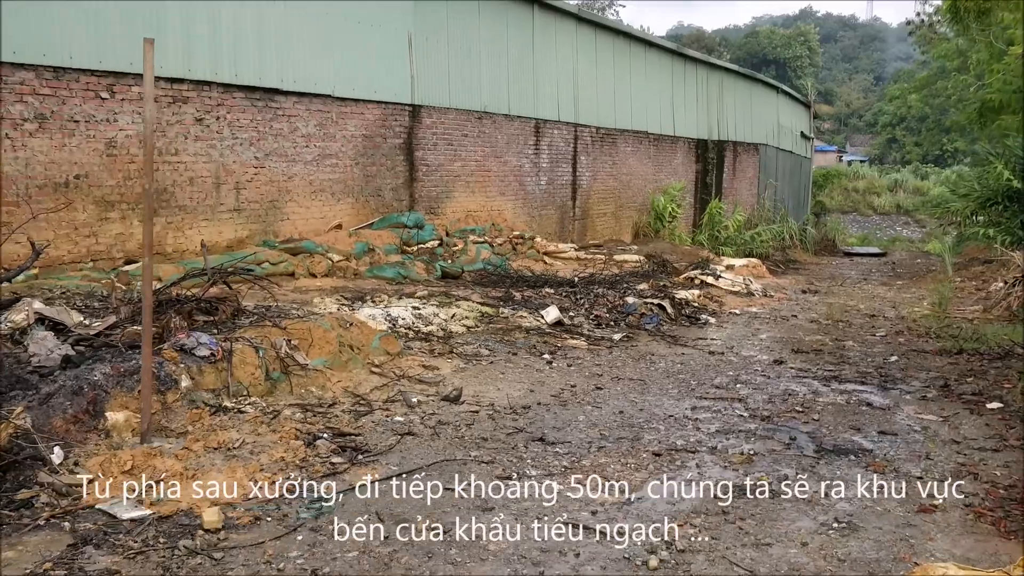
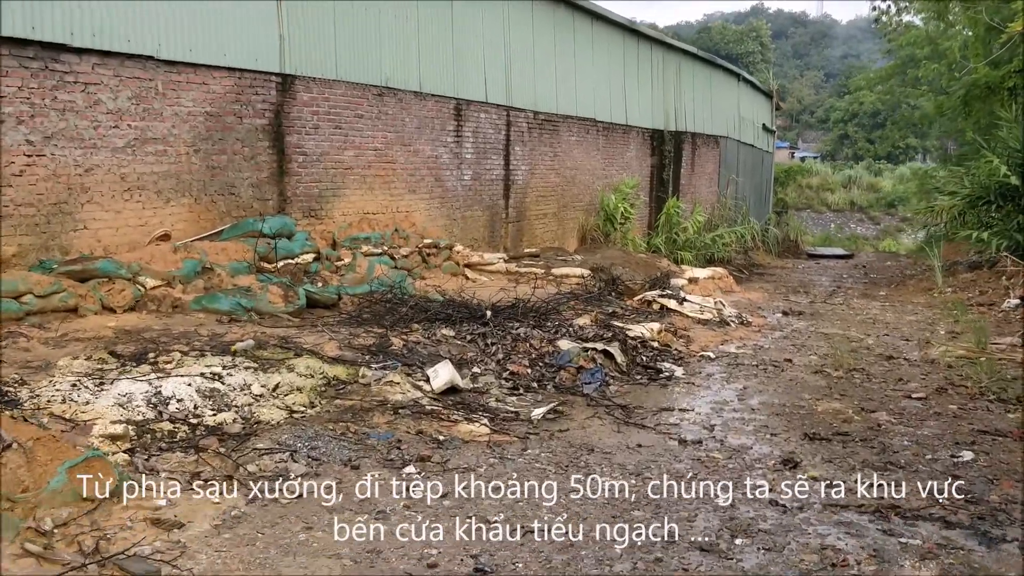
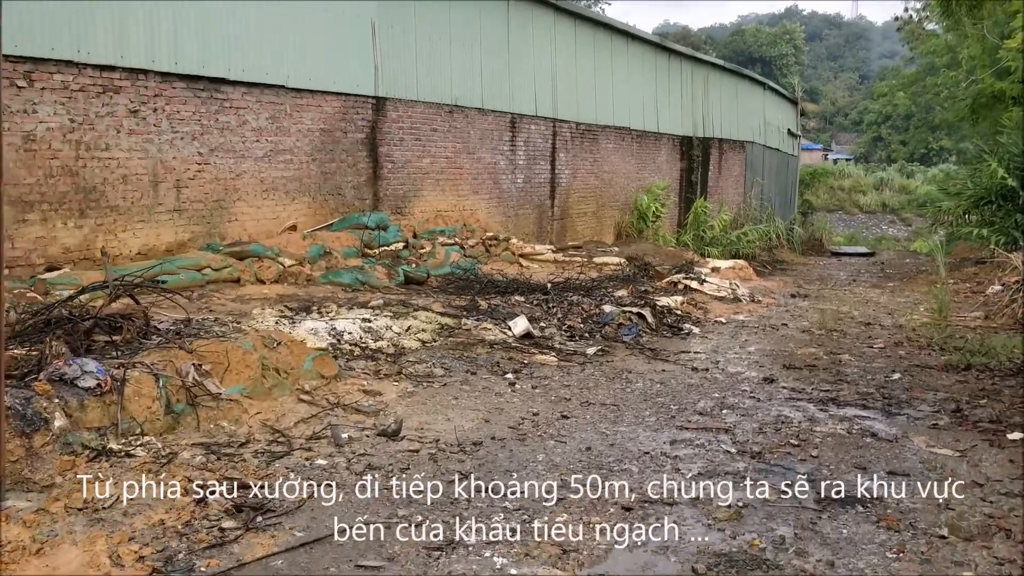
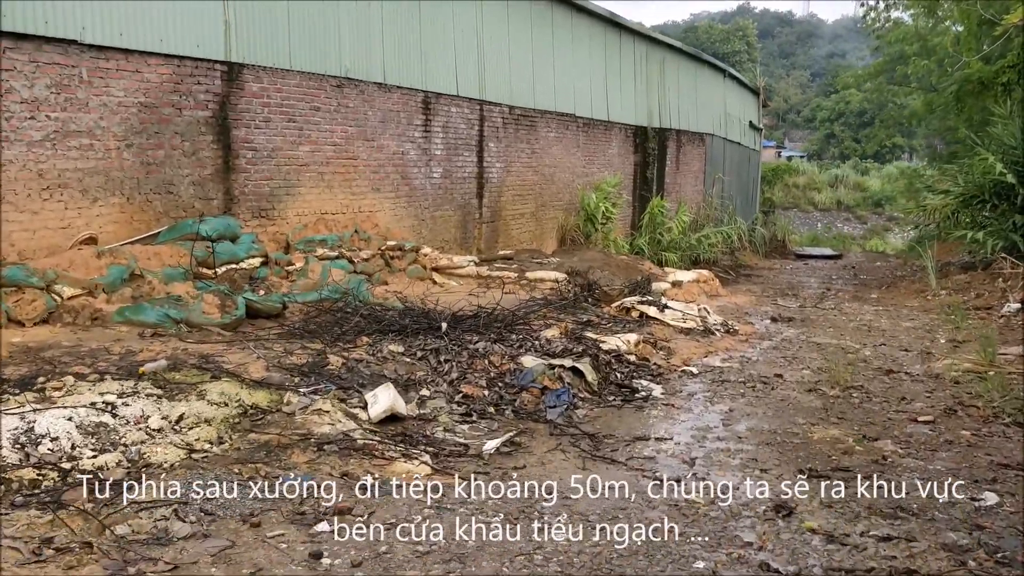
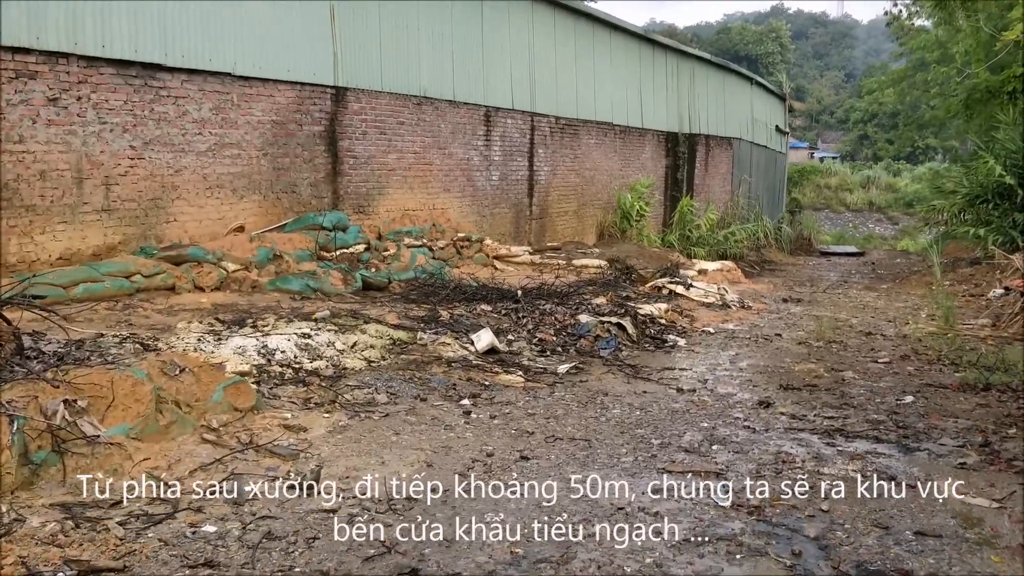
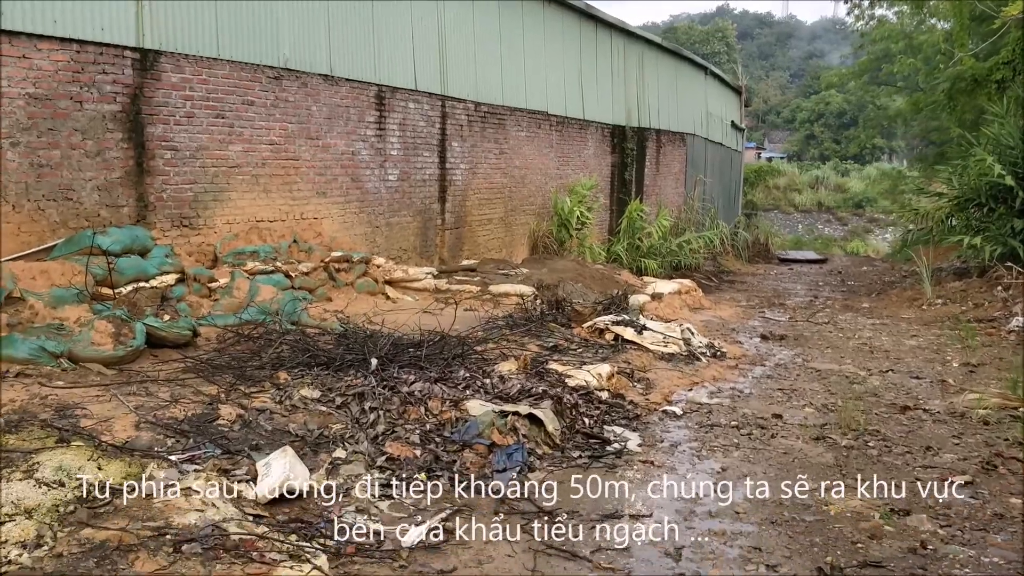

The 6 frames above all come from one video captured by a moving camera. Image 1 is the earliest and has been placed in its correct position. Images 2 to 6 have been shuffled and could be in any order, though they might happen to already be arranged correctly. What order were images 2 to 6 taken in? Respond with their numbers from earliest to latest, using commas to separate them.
3, 5, 2, 4, 6
